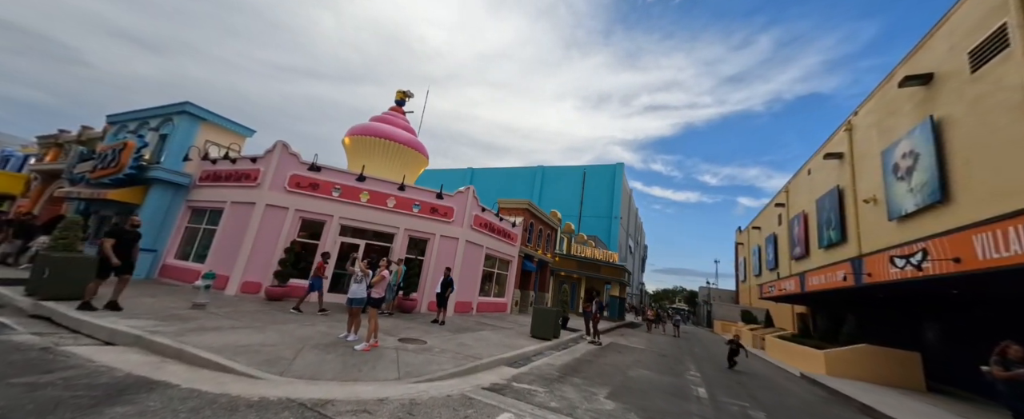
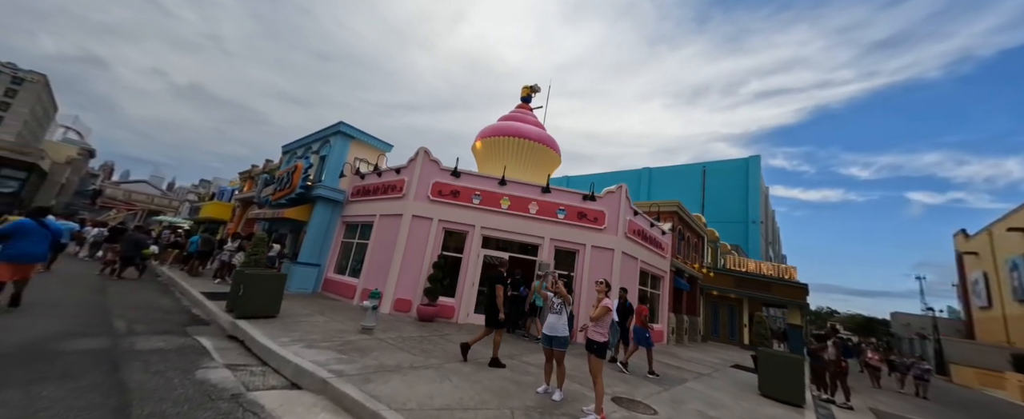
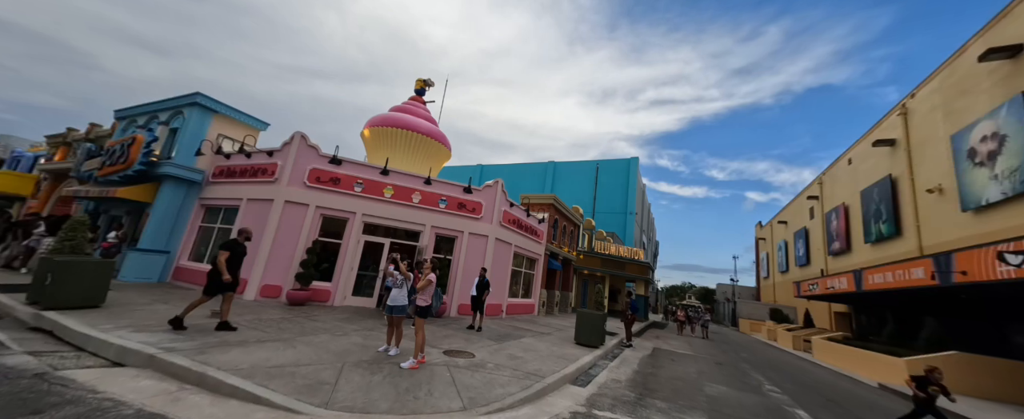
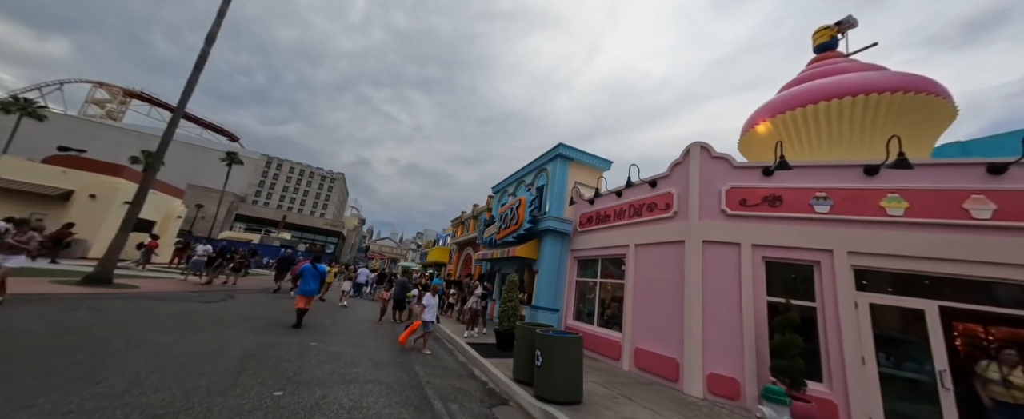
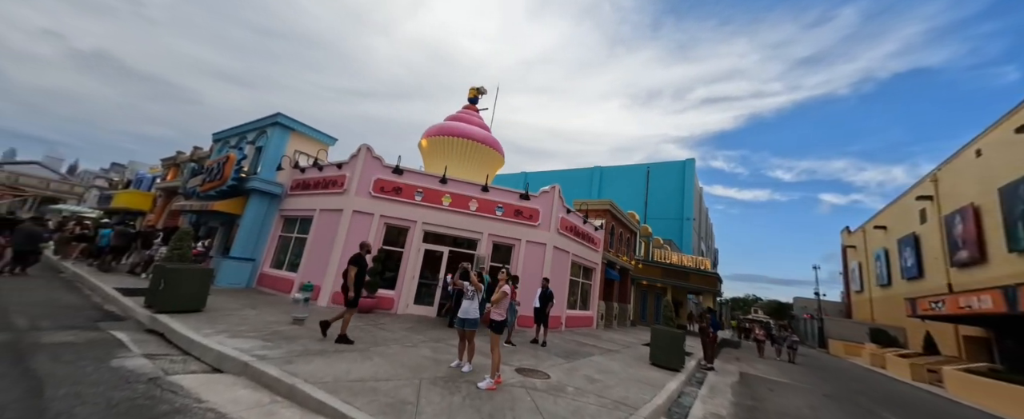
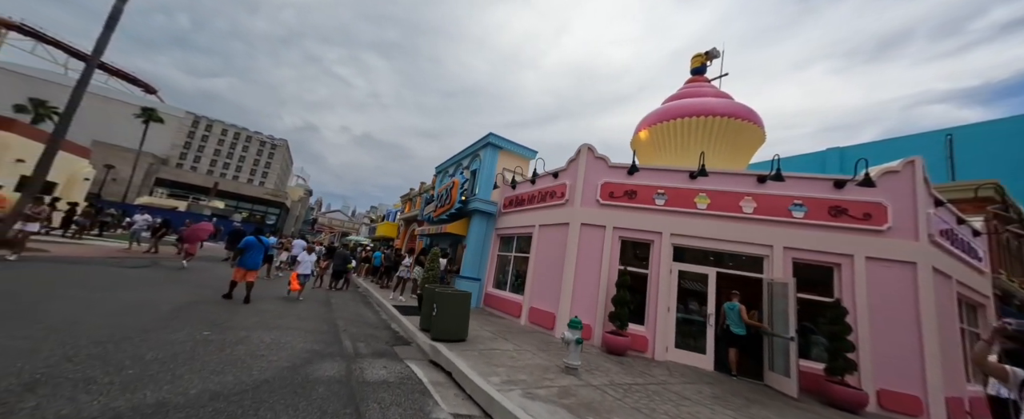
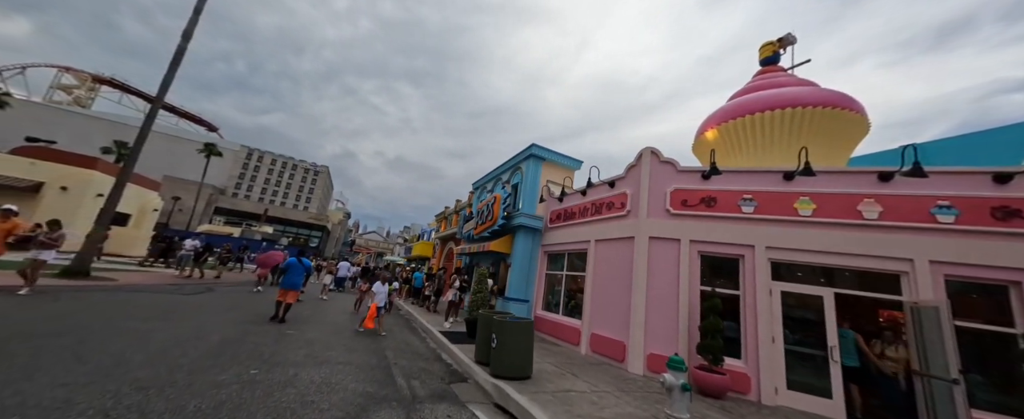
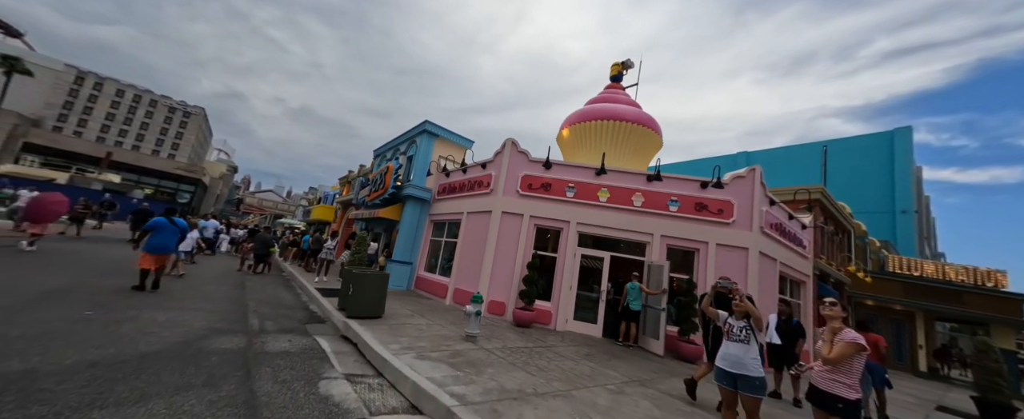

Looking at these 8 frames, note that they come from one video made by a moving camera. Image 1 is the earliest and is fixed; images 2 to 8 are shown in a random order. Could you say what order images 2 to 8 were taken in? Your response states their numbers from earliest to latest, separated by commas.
3, 5, 2, 8, 6, 7, 4
